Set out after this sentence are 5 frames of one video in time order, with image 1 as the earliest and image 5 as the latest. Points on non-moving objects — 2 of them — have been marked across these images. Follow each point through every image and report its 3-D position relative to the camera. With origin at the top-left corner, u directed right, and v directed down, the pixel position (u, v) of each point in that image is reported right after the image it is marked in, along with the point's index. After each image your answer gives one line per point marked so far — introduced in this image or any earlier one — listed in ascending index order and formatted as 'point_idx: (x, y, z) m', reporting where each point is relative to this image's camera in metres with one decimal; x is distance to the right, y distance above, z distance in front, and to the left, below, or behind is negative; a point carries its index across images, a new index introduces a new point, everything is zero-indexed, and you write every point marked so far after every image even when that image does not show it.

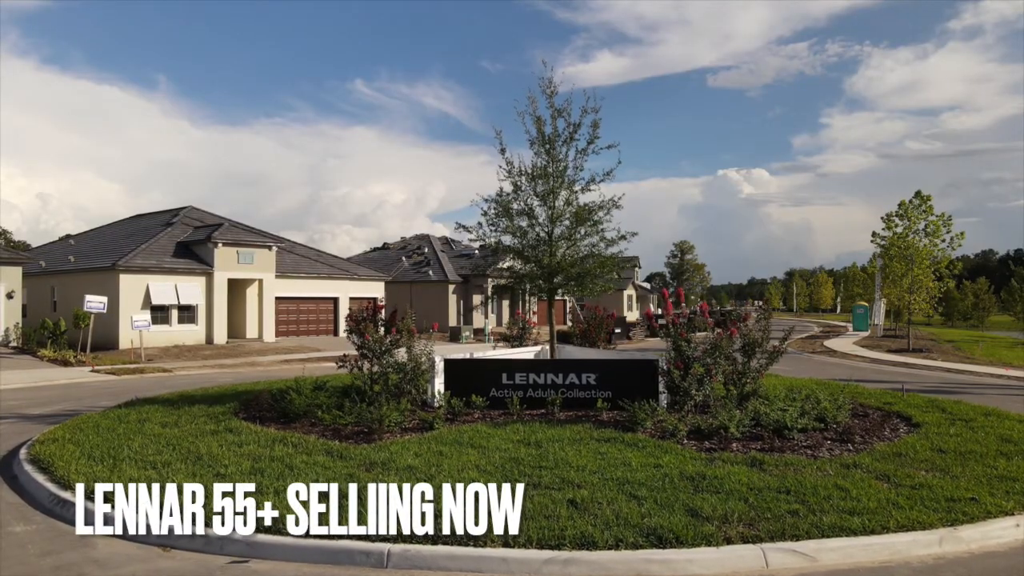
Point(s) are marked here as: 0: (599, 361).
0: (+1.5, -1.3, +8.8) m
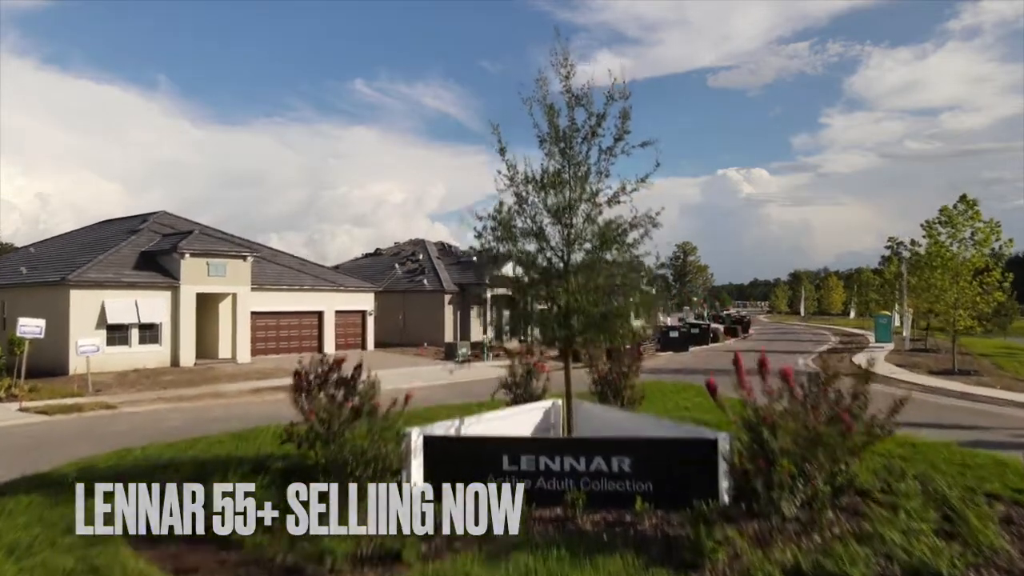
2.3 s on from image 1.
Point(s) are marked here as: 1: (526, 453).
0: (+1.5, -1.9, +6.3) m
1: (+0.2, -2.1, +6.5) m
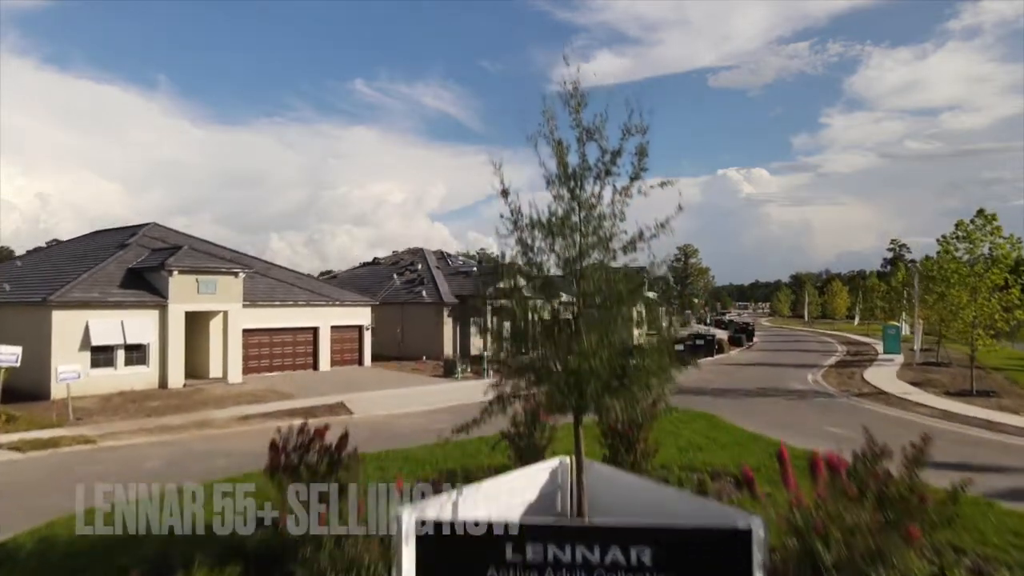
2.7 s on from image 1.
0: (+1.6, -2.6, +5.5) m
1: (+0.2, -2.8, +5.7) m
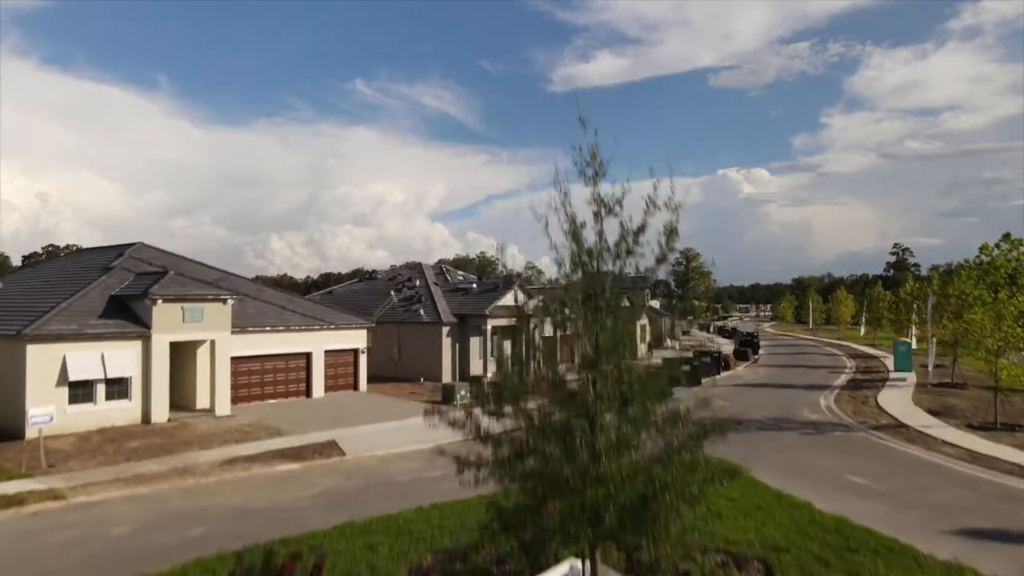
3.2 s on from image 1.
0: (+1.6, -3.7, +4.5) m
1: (+0.3, -3.9, +4.7) m
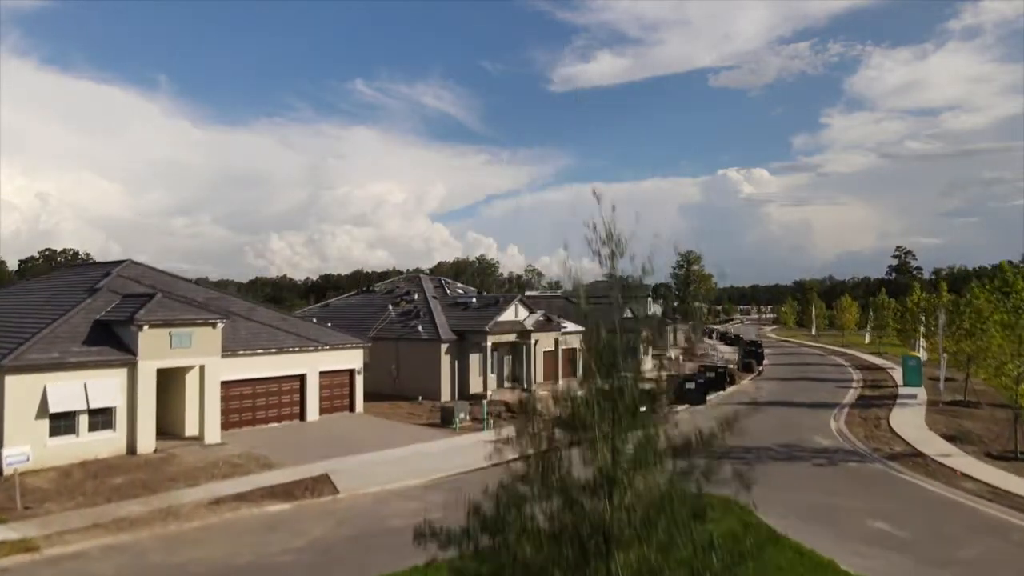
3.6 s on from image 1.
0: (+1.7, -4.7, +3.8) m
1: (+0.3, -4.8, +3.9) m
